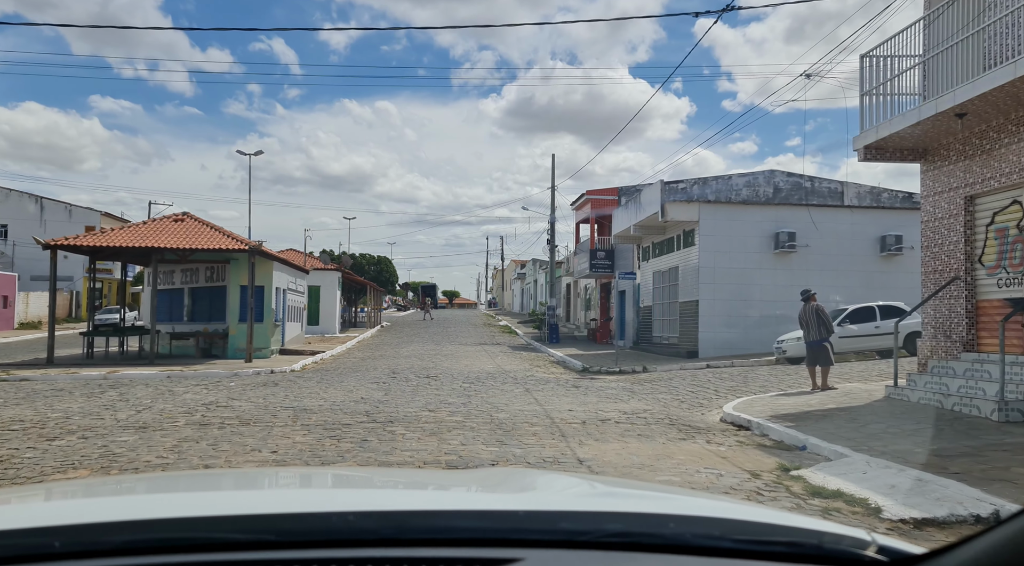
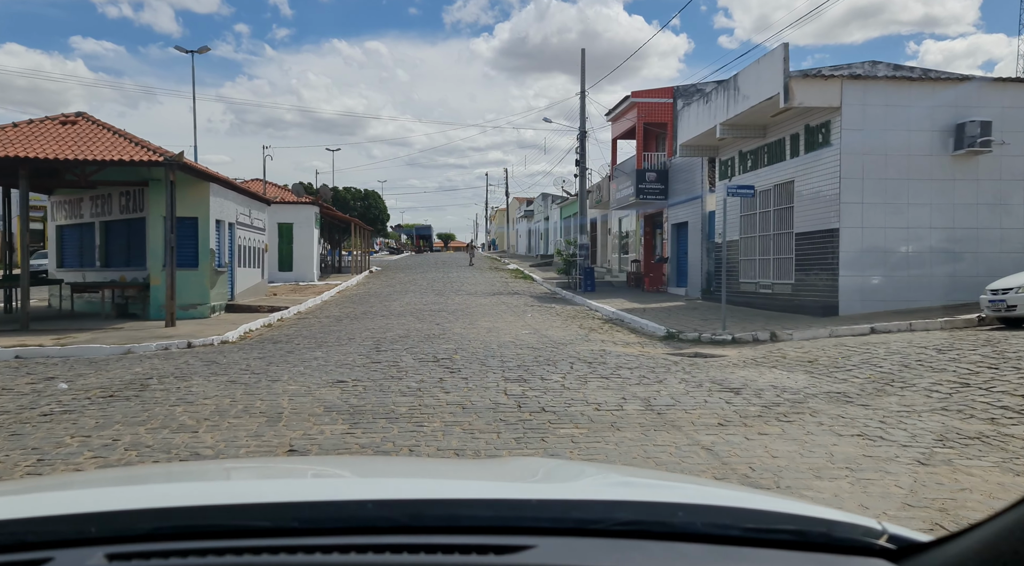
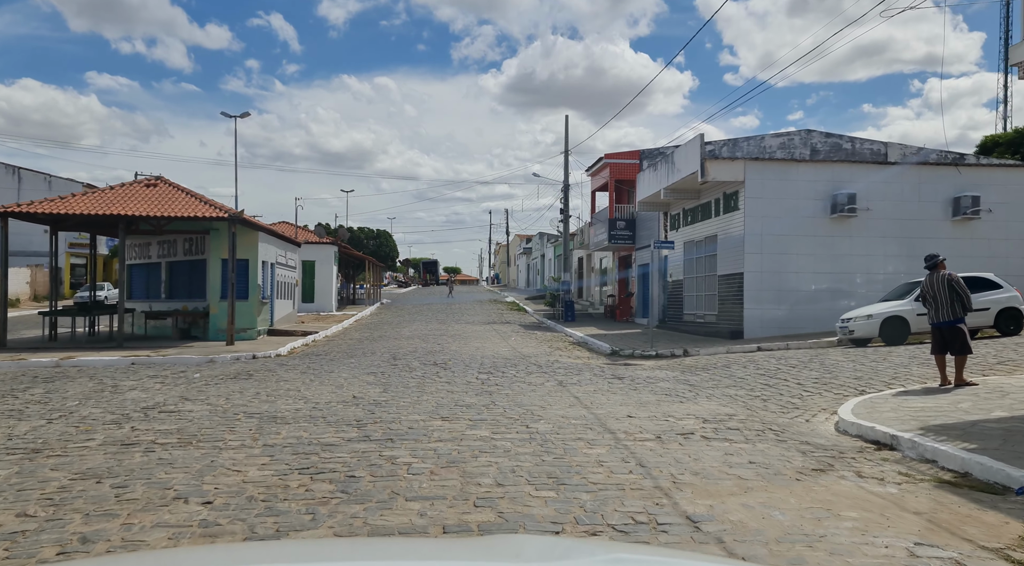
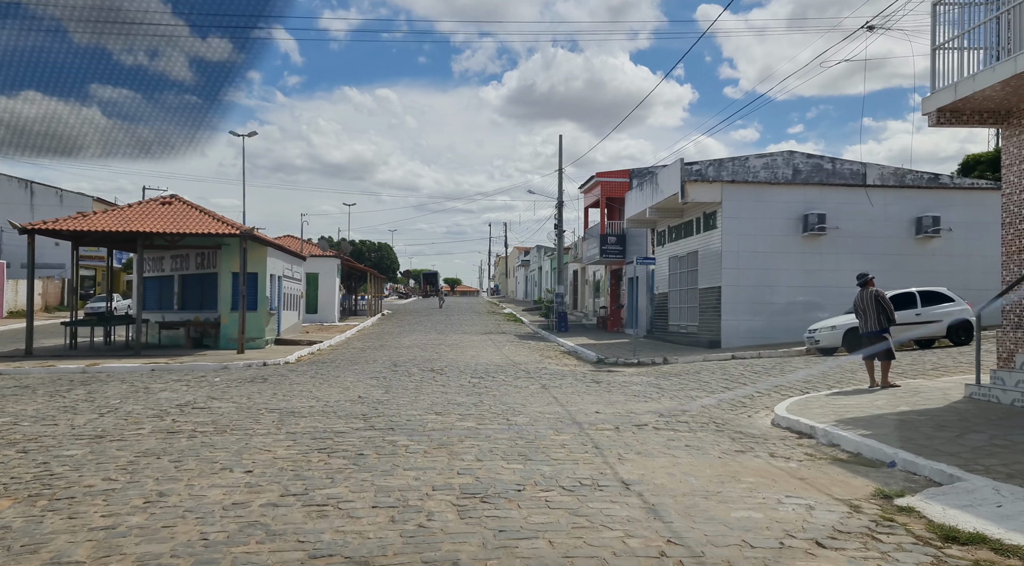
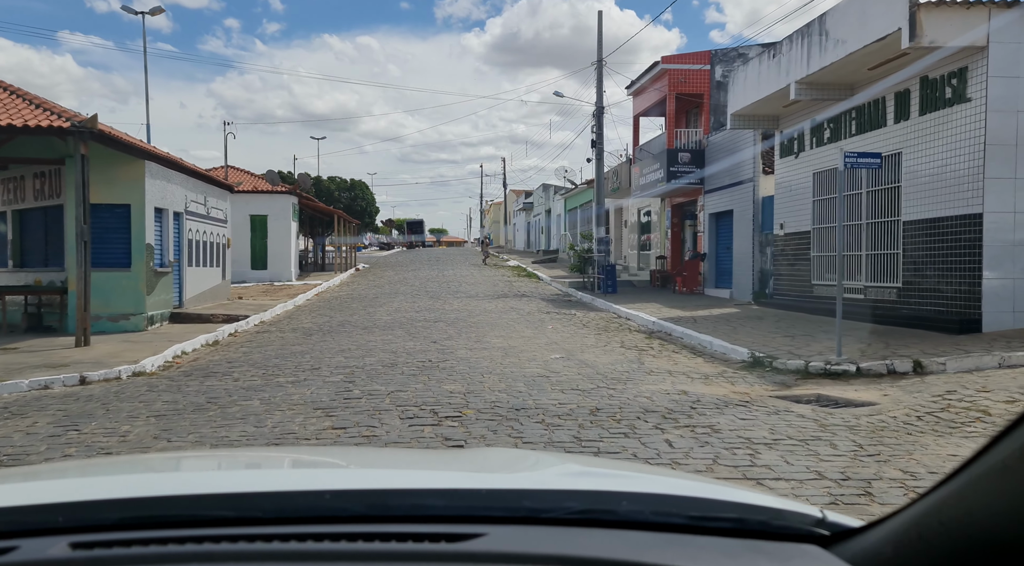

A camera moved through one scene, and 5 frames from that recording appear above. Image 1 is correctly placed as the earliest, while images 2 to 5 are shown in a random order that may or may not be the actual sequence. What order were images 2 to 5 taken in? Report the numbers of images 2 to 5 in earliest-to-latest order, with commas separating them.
4, 3, 2, 5
